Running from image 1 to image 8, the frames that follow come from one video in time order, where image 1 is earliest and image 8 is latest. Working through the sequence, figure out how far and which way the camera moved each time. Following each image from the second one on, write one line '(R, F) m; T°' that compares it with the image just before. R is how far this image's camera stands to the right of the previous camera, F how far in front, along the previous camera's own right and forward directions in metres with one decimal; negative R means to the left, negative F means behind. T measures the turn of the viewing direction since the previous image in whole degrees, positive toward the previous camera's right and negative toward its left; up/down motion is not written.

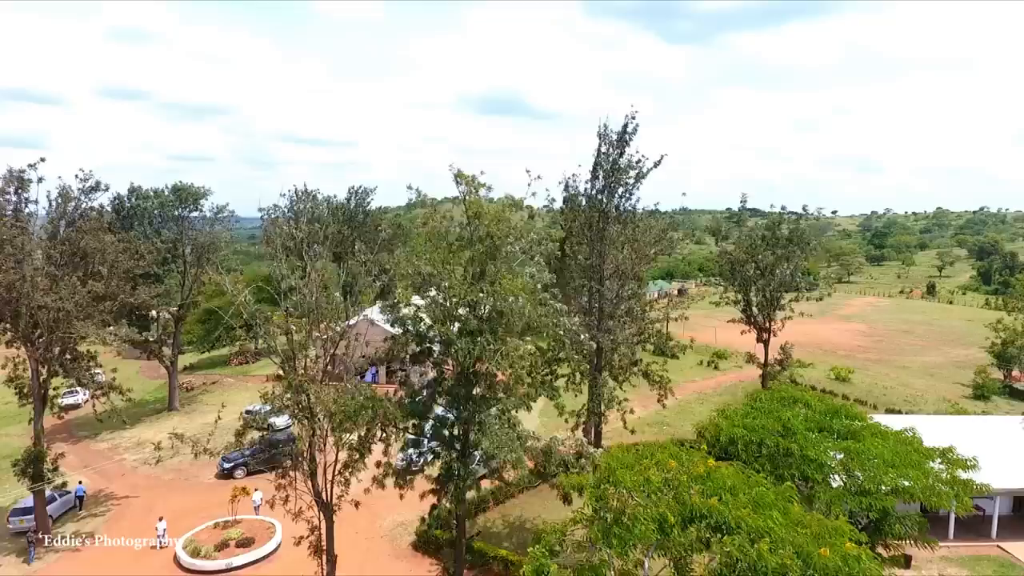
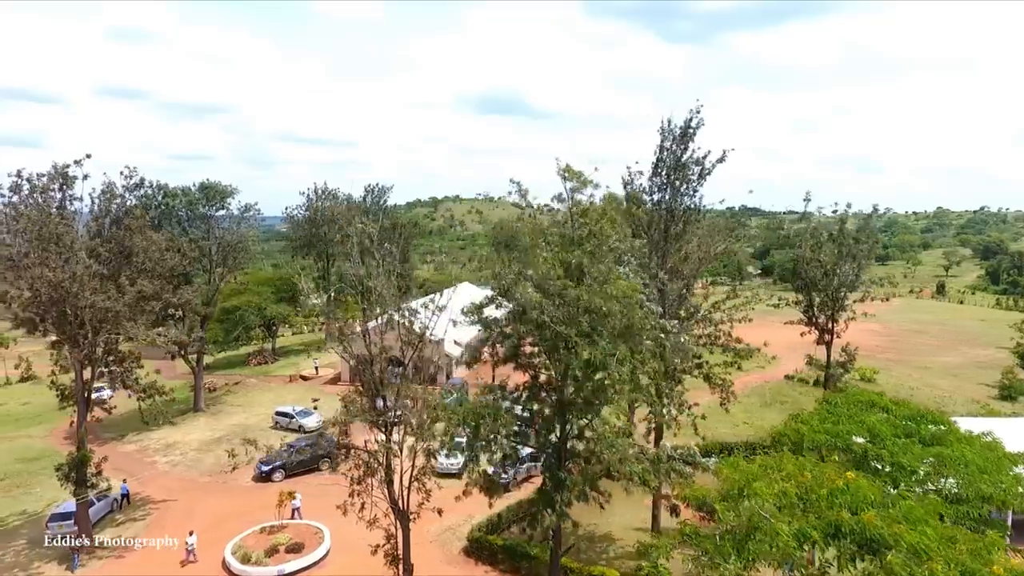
(-2.0, +0.6) m; 0°
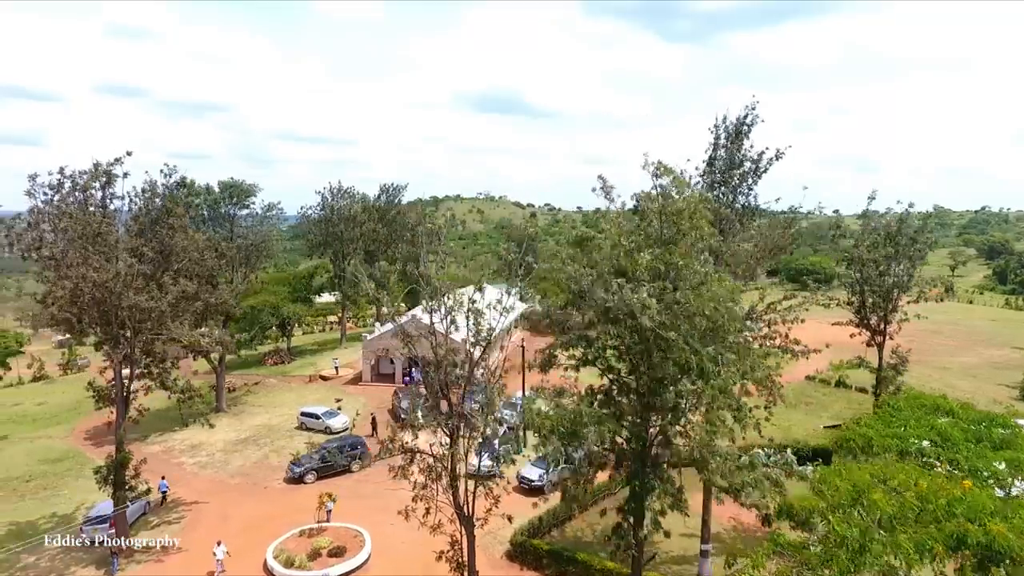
(-1.6, +0.4) m; 0°
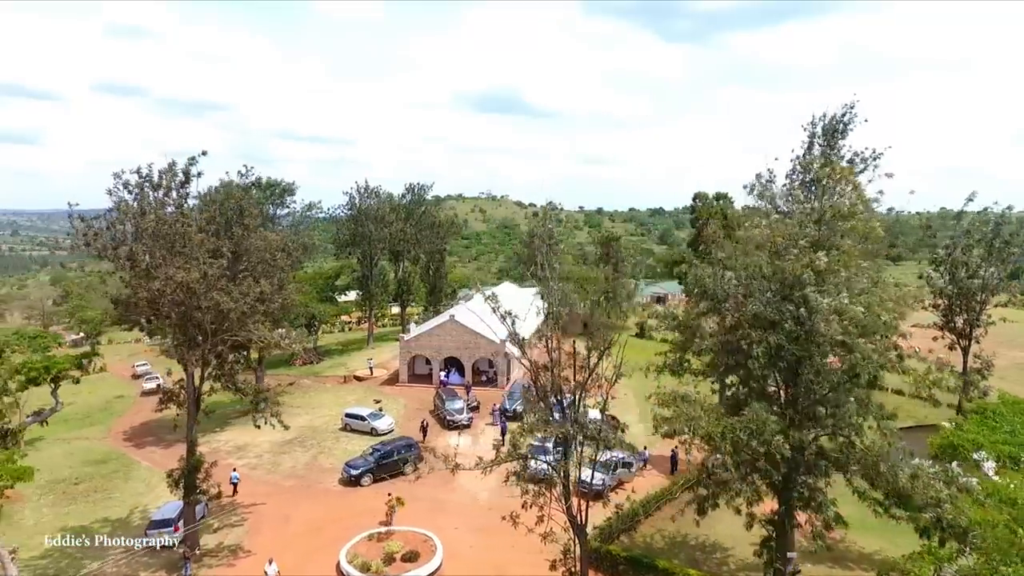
(-2.7, +0.3) m; 0°
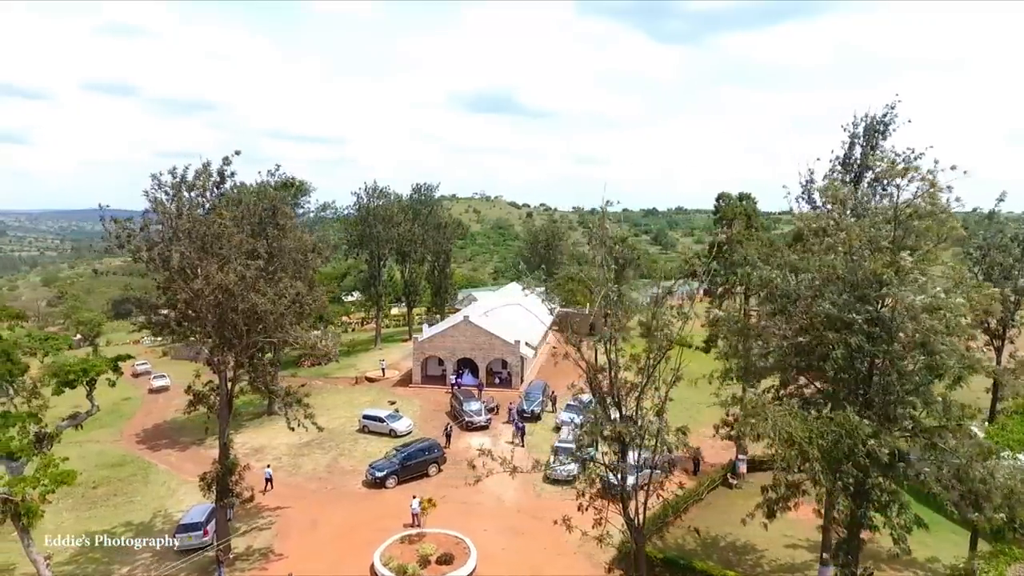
(-1.5, +0.1) m; +1°
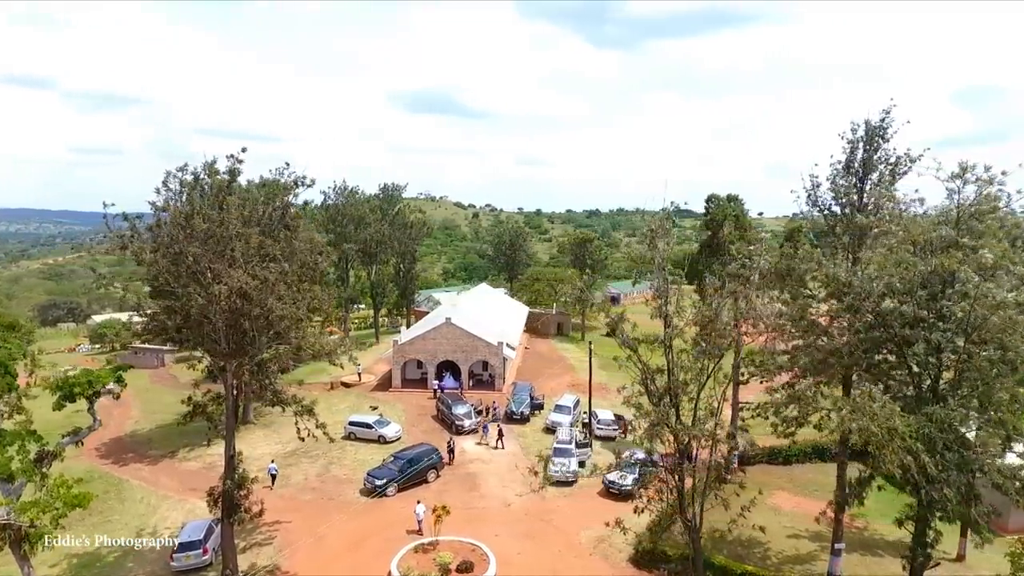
(-2.5, +0.4) m; +5°
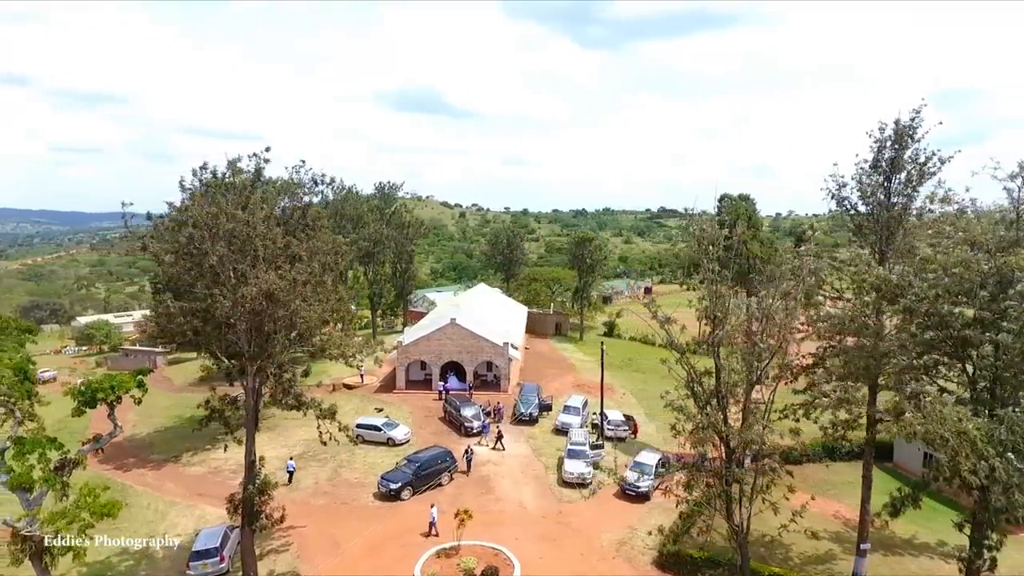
(-1.3, +0.3) m; +1°
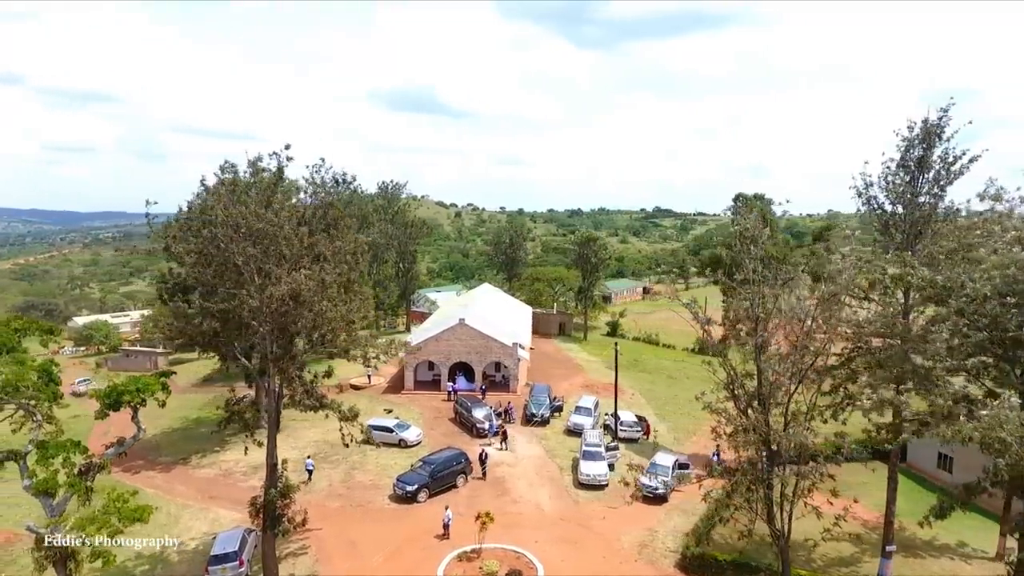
(-1.0, +0.2) m; 0°
